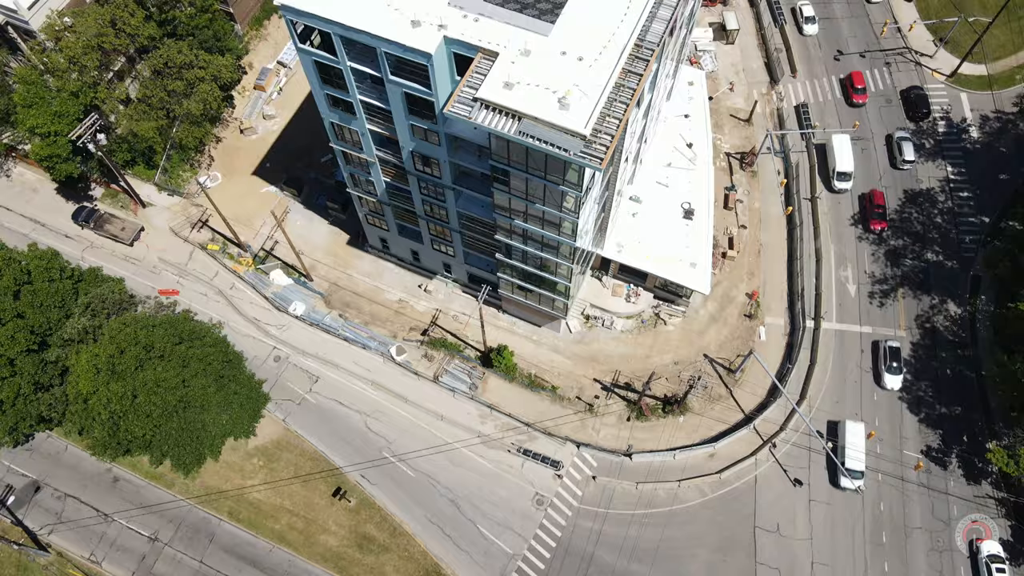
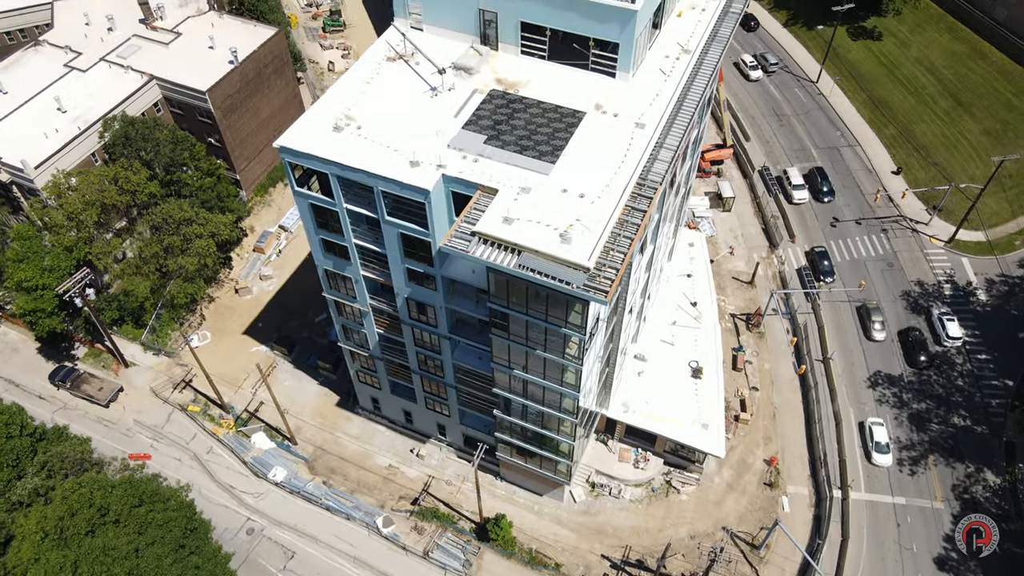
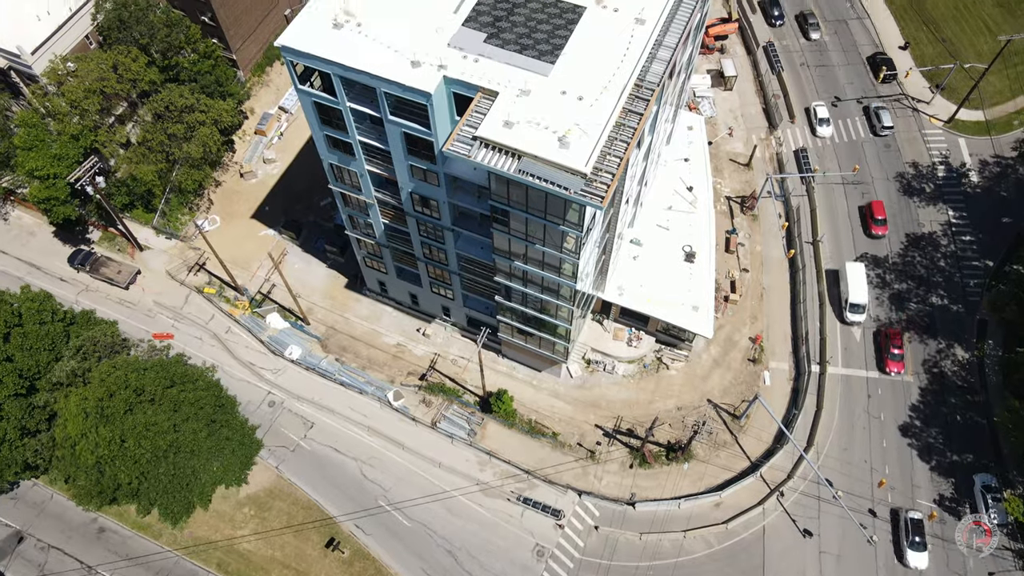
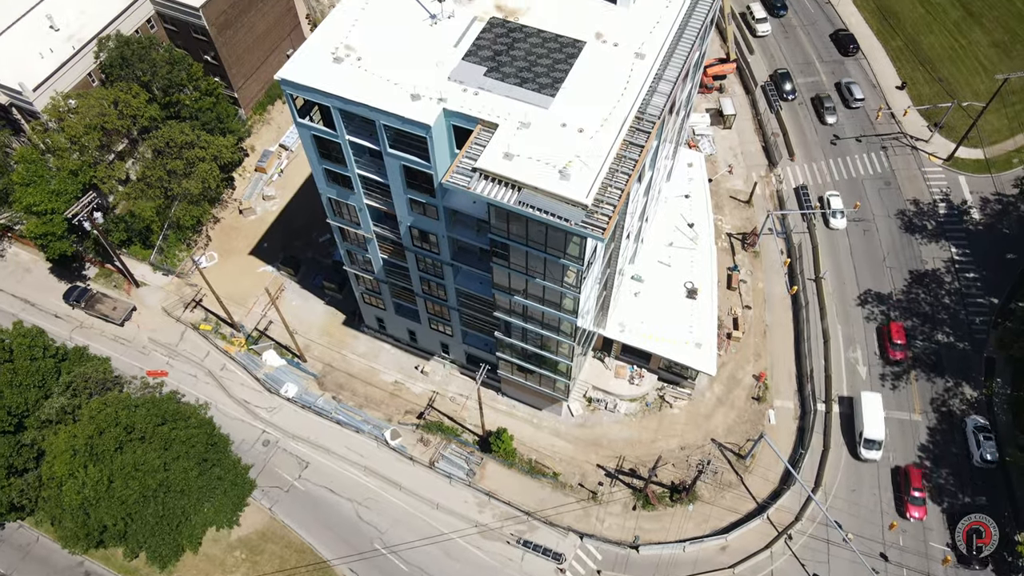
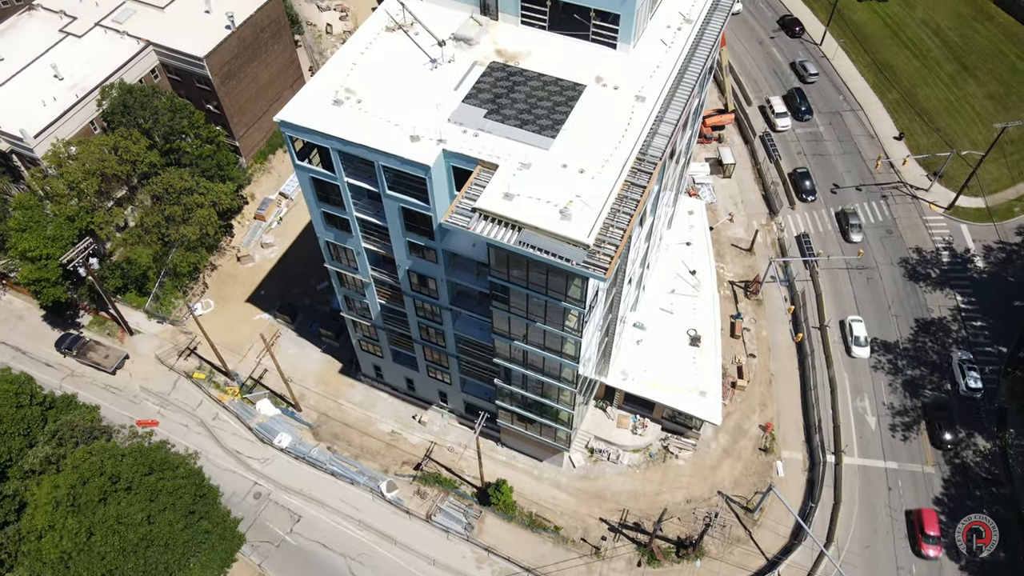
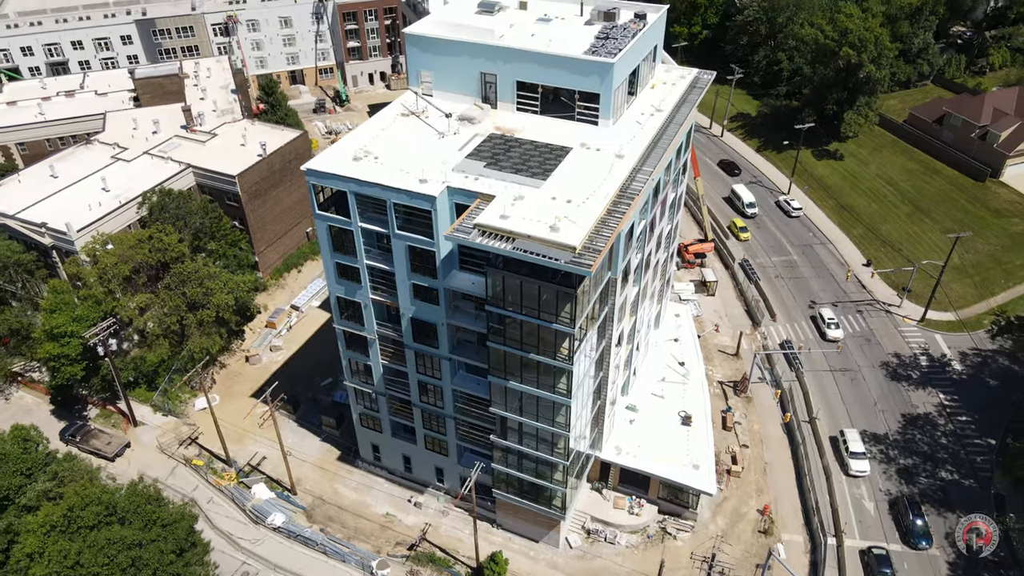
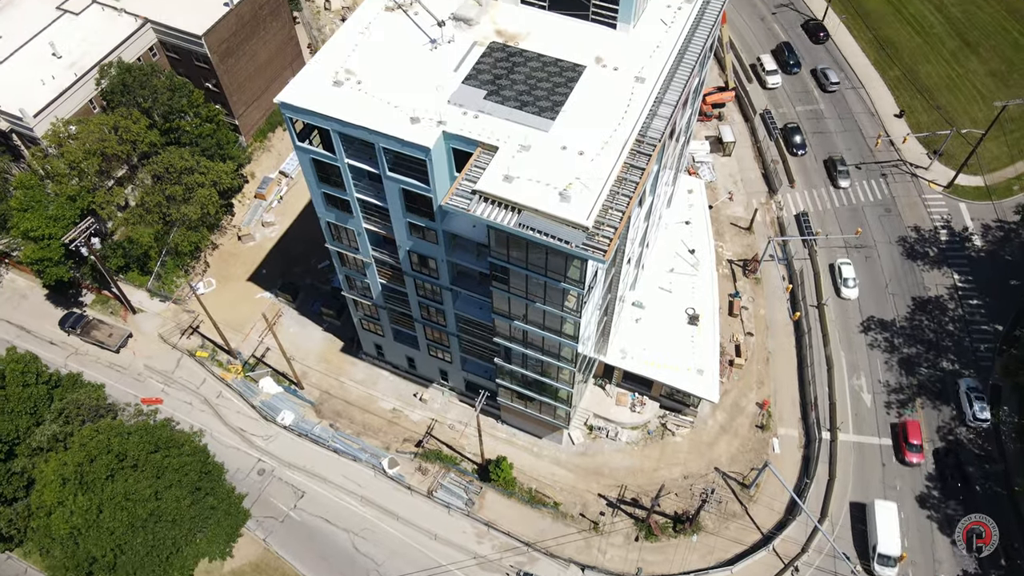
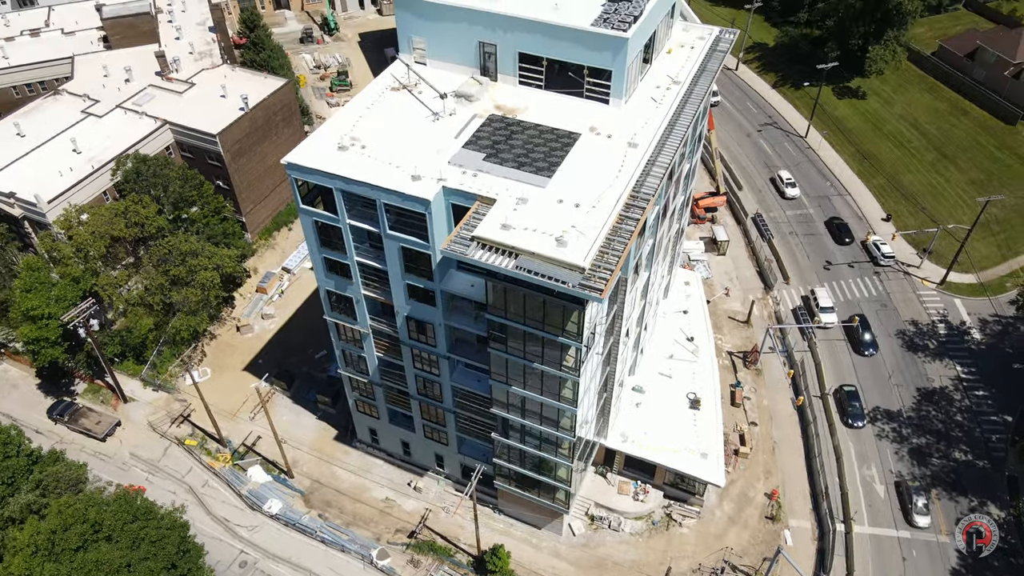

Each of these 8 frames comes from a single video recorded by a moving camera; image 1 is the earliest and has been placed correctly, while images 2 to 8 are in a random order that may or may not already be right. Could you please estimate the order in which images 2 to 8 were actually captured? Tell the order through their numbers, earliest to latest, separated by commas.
3, 4, 7, 5, 2, 8, 6
